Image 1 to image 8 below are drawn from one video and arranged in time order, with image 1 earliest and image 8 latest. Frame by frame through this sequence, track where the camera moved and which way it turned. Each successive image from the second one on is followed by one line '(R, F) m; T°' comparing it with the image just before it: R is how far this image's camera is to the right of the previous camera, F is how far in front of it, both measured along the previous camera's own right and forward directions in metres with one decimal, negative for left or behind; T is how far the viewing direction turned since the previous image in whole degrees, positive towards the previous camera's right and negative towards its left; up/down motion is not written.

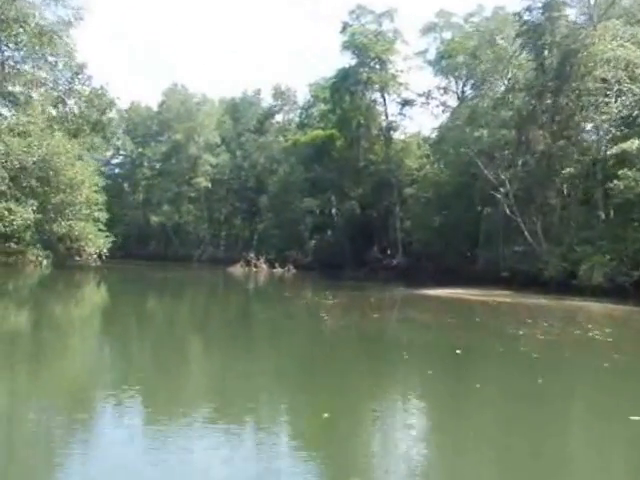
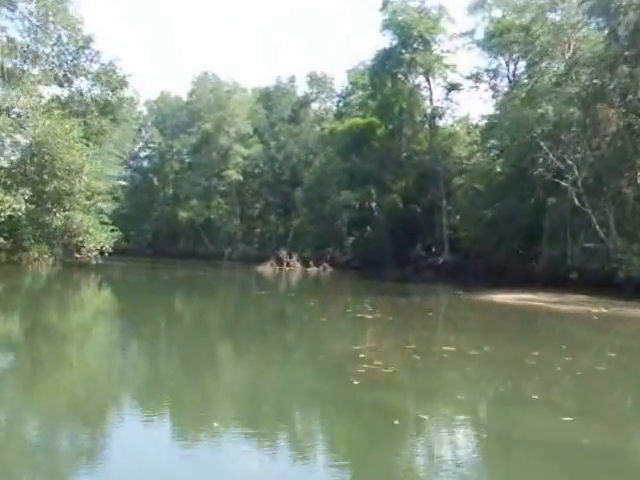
(0.0, +2.3) m; -3°
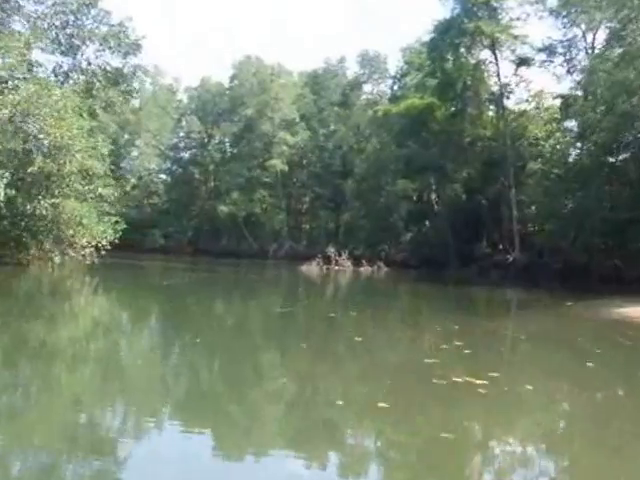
(0.0, +2.9) m; -3°
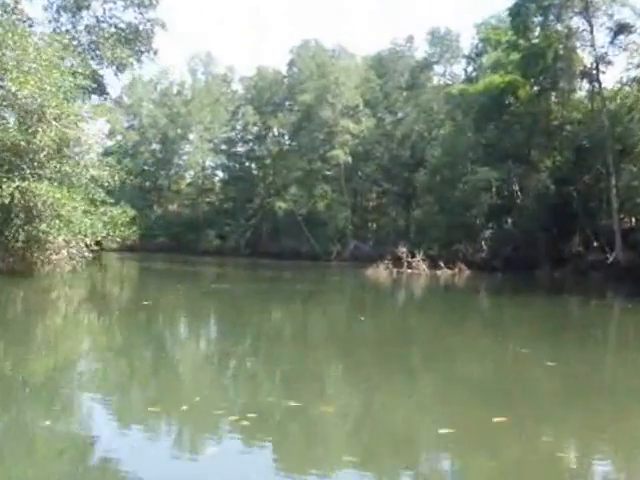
(0.0, +2.9) m; -4°
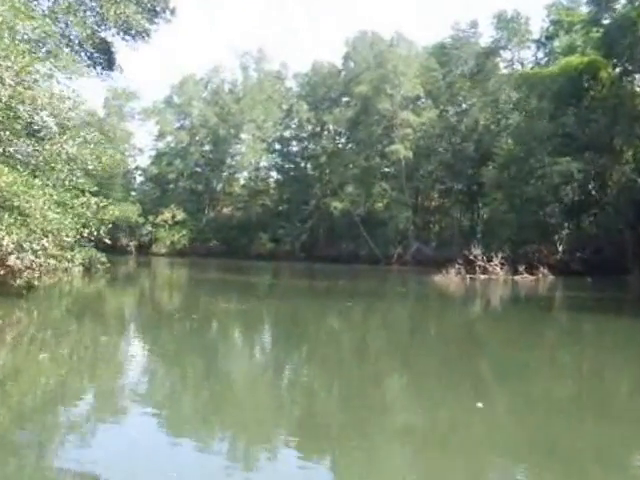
(0.0, +1.9) m; -4°
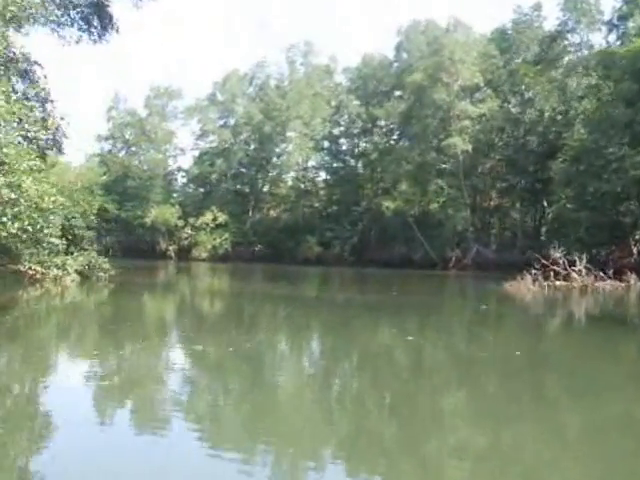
(+0.1, +1.9) m; -3°
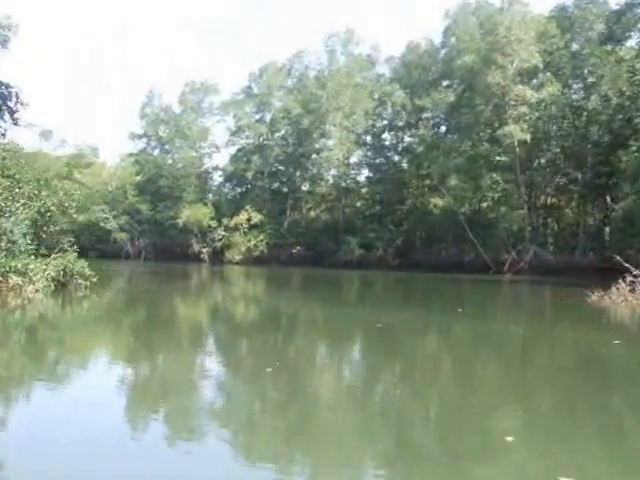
(+0.1, +2.1) m; -3°
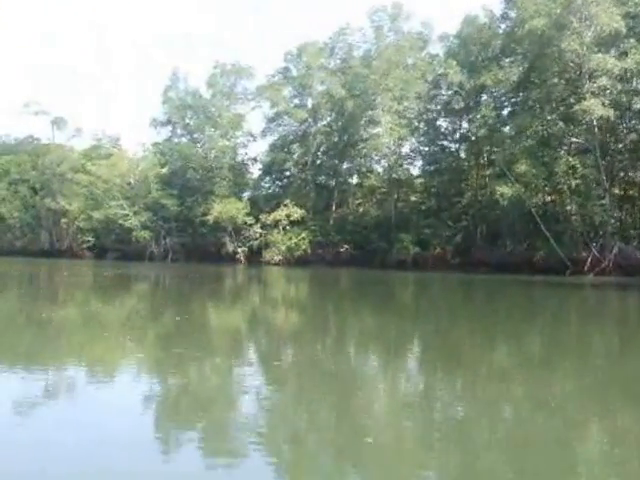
(+0.1, +2.7) m; -3°
